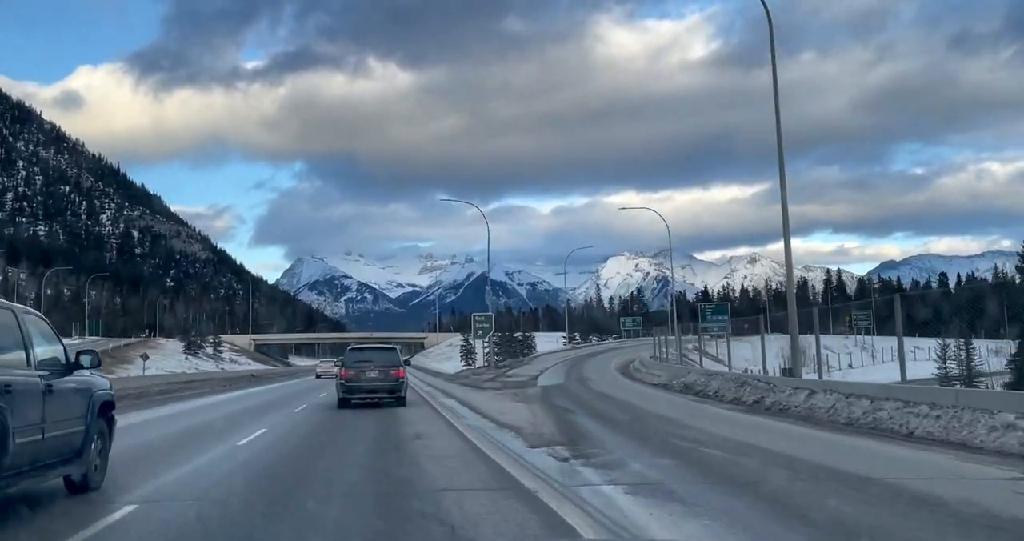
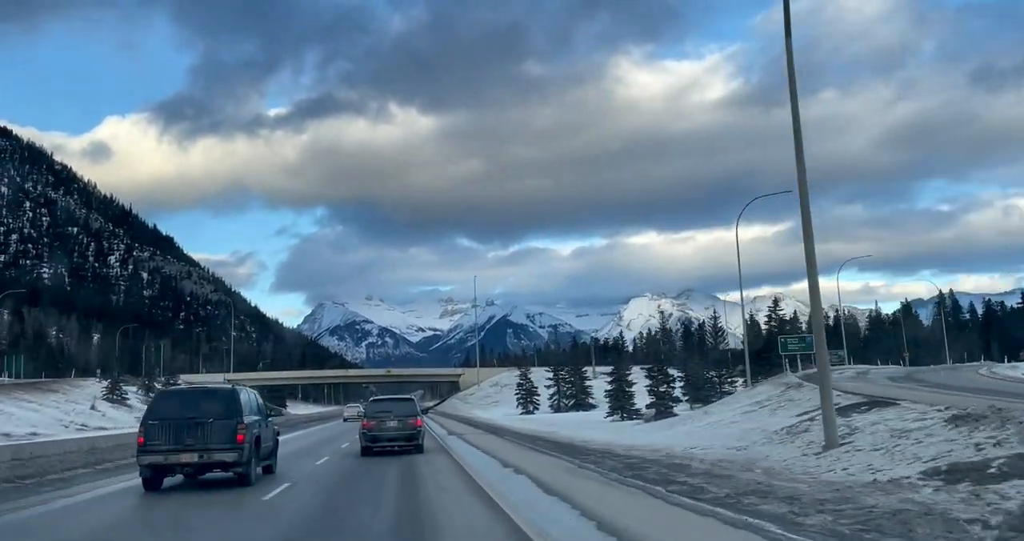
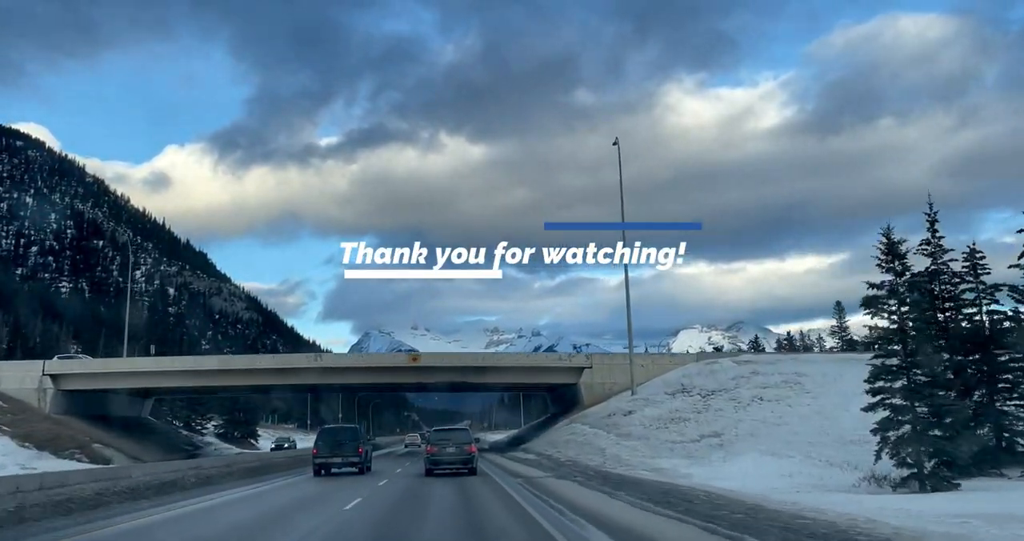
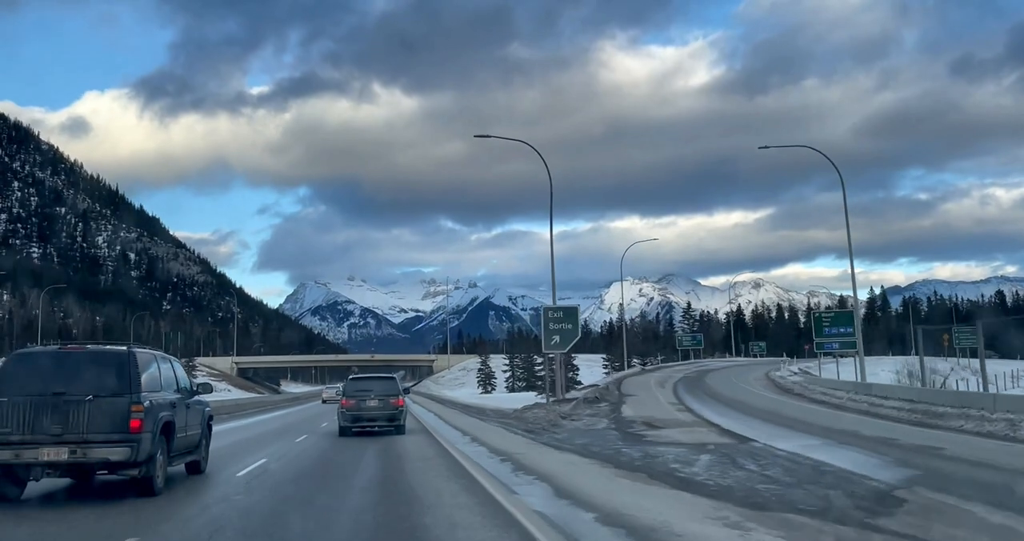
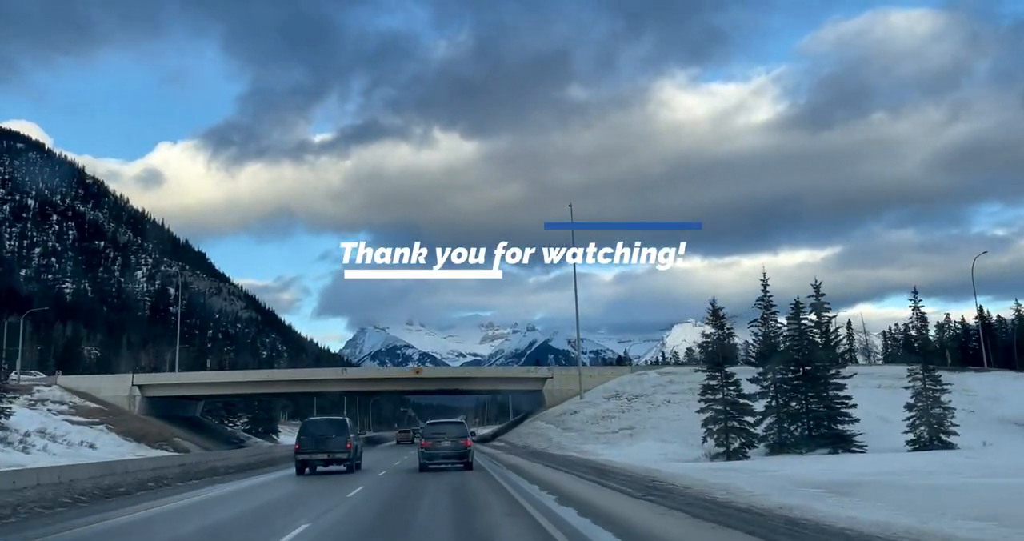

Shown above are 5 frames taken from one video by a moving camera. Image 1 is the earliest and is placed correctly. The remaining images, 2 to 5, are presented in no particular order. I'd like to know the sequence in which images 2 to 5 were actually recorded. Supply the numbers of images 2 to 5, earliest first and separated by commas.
4, 2, 5, 3
